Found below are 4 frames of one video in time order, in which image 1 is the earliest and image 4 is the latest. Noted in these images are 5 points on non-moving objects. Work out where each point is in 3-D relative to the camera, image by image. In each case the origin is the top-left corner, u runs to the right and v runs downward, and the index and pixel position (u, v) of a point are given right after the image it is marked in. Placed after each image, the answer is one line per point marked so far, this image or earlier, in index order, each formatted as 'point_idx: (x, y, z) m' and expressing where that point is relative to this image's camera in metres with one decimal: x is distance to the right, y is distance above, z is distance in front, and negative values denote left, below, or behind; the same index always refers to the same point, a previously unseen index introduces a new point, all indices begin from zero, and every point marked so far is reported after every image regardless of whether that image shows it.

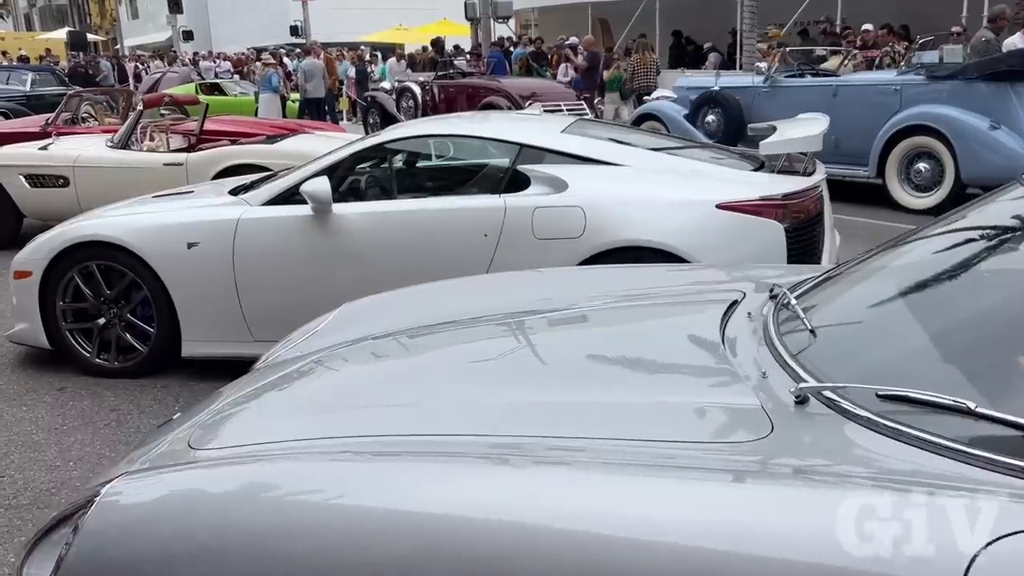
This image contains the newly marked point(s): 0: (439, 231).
0: (-0.4, +0.3, +4.8) m
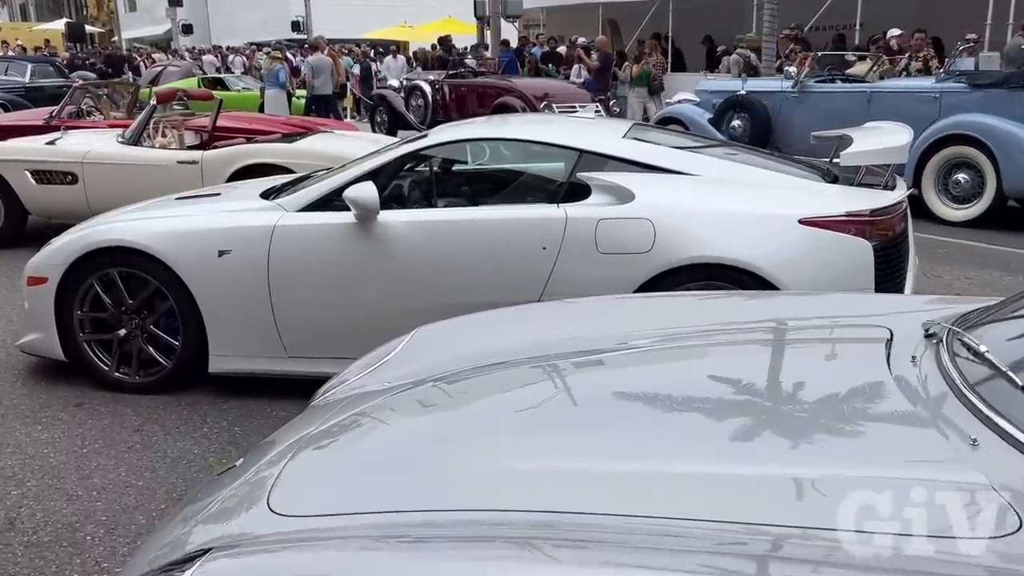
0: (-0.1, +0.2, +4.4) m
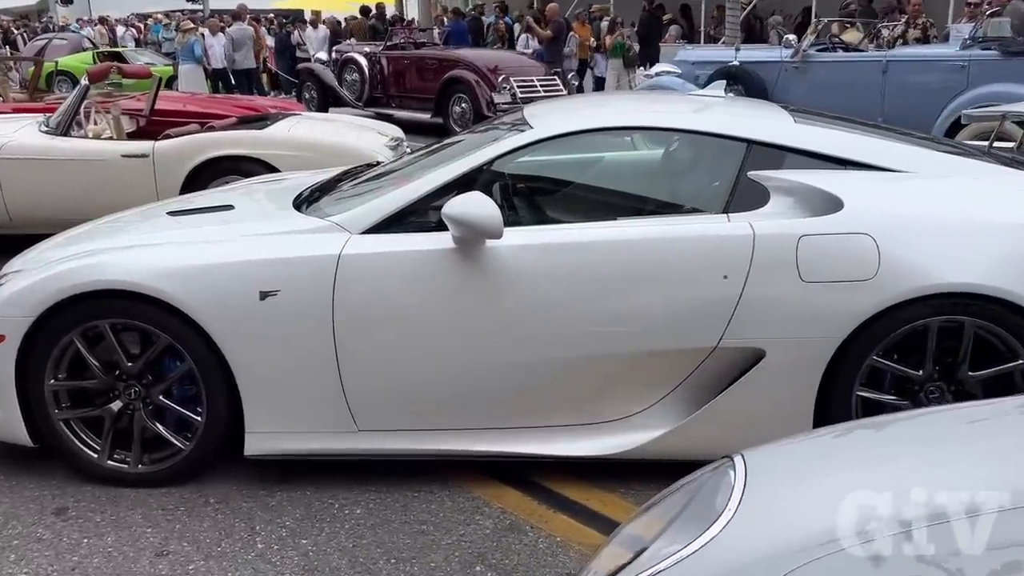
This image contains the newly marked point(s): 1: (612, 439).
0: (+0.5, +0.1, +3.3) m
1: (+0.4, -0.6, +3.4) m
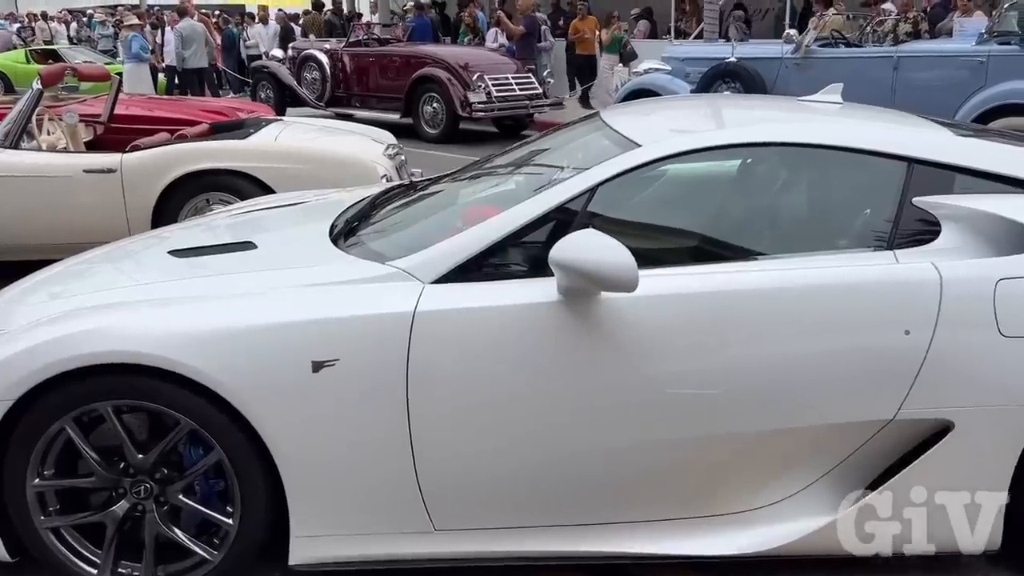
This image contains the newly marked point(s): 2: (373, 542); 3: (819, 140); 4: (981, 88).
0: (+0.9, -0.1, +2.6) m
1: (+0.7, -0.8, +2.7) m
2: (-0.4, -0.8, +2.8) m
3: (+1.0, +0.5, +2.9) m
4: (+4.5, +2.0, +8.7) m
